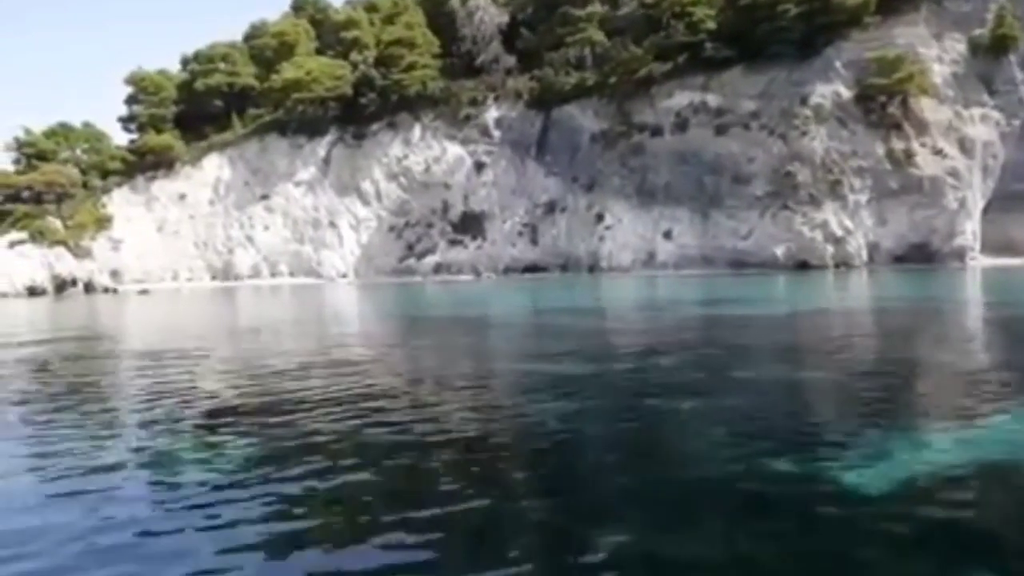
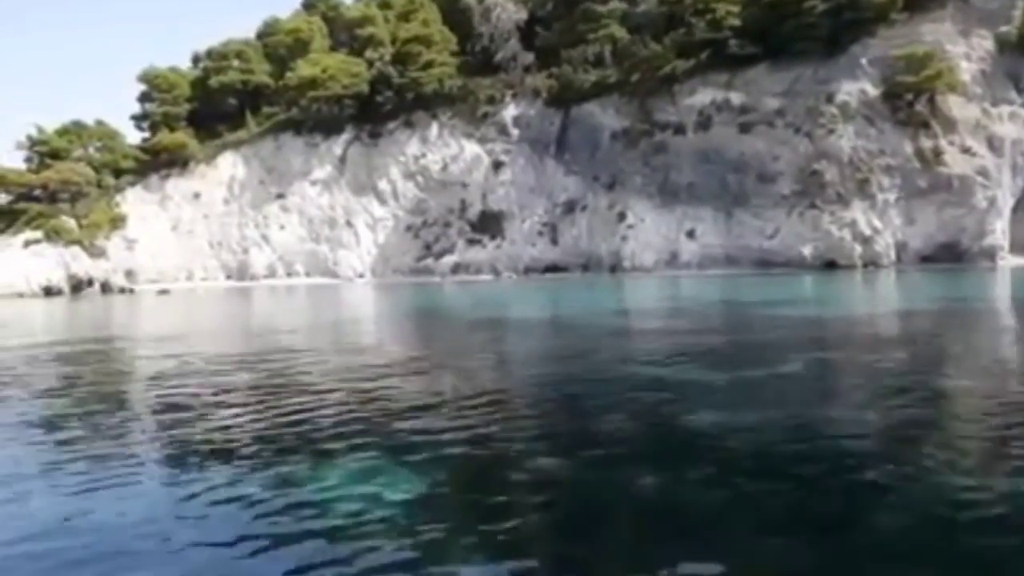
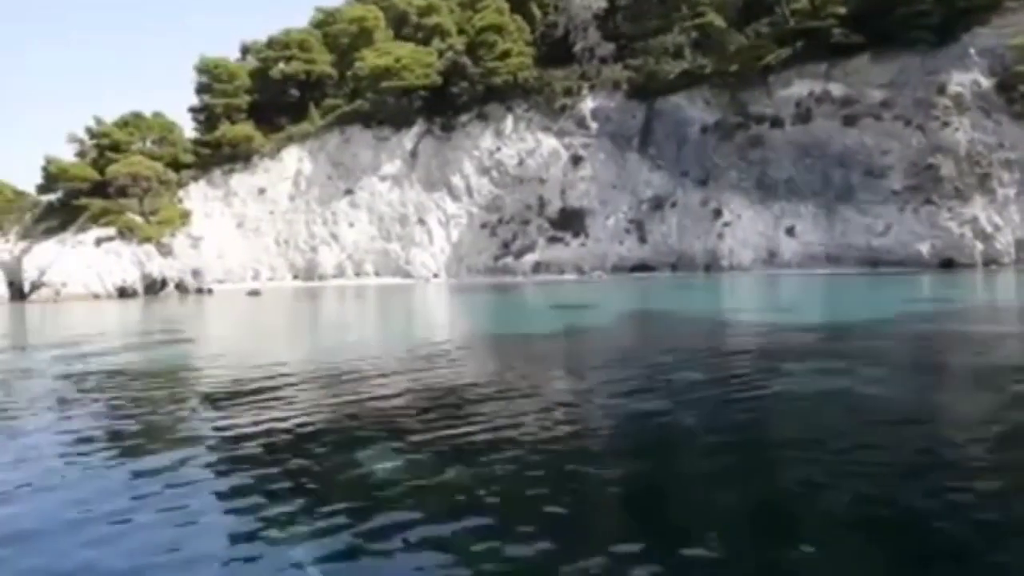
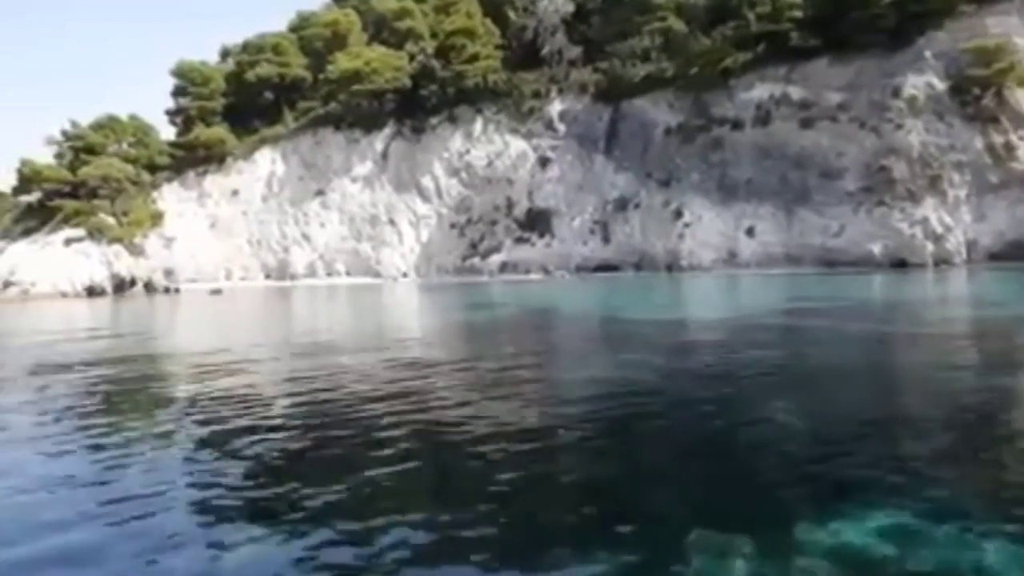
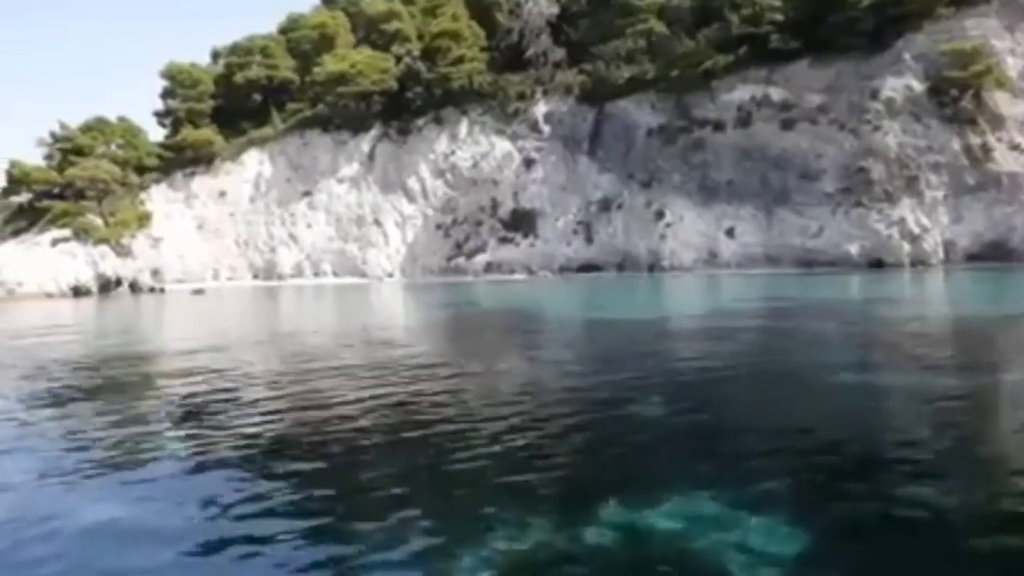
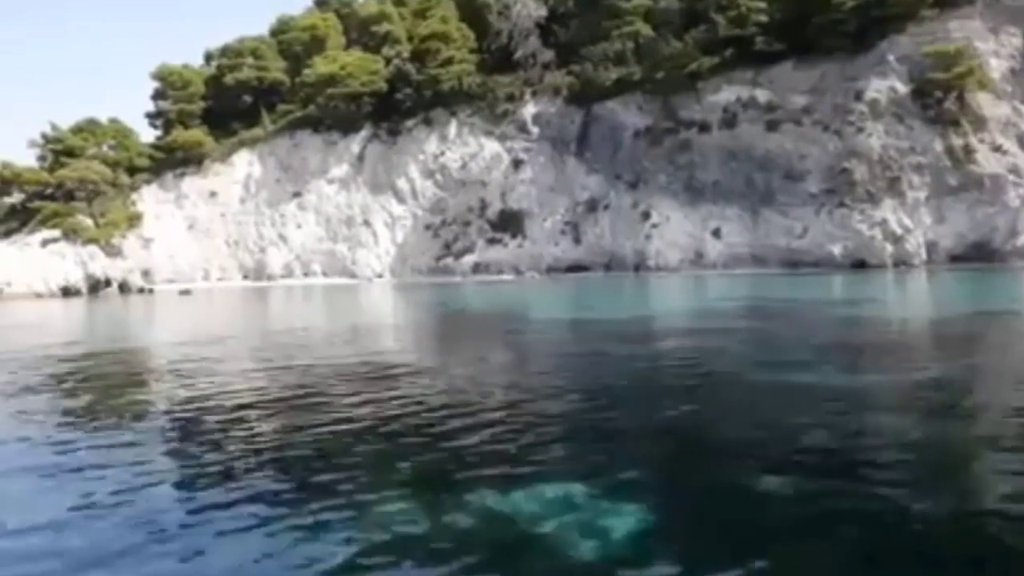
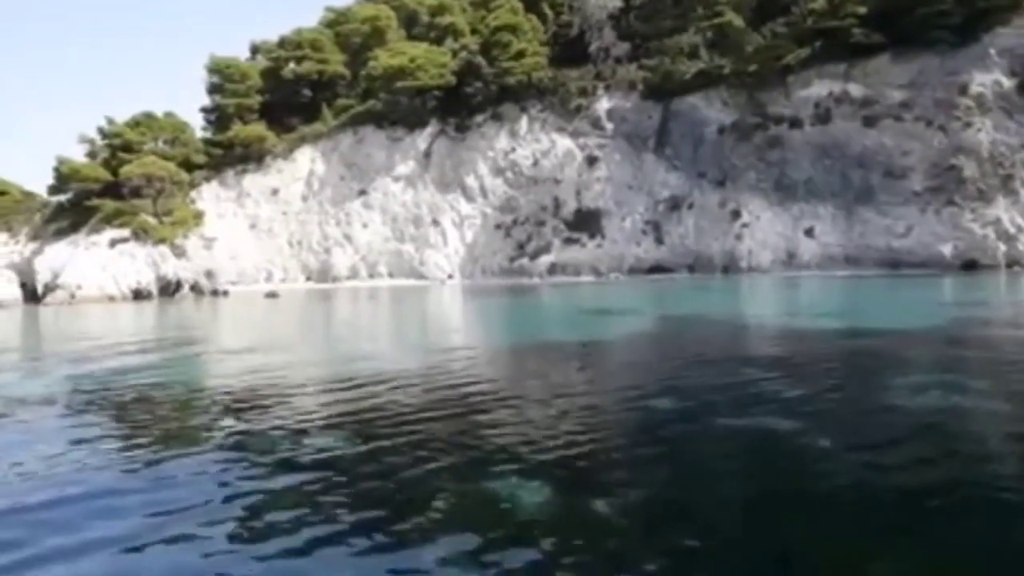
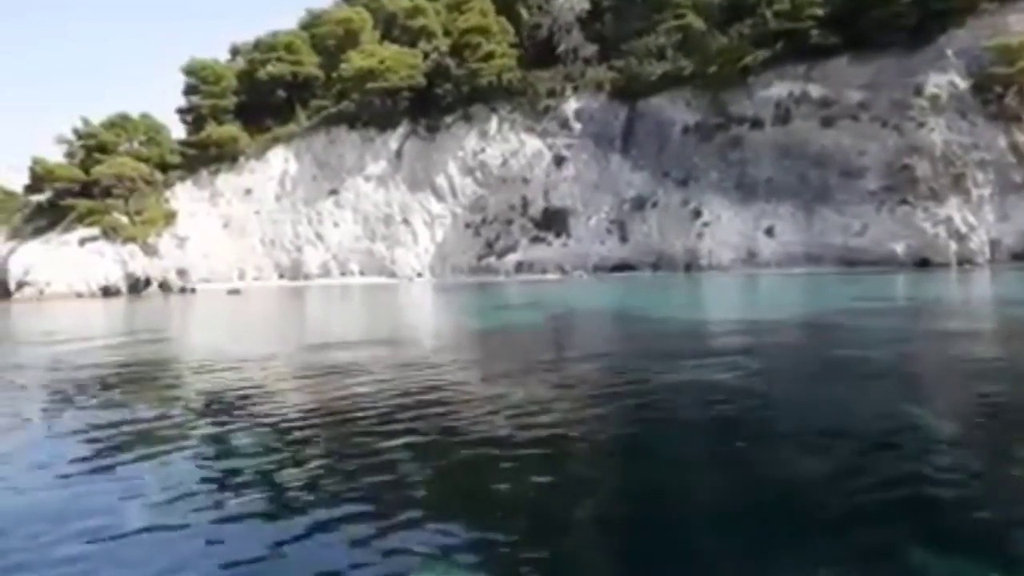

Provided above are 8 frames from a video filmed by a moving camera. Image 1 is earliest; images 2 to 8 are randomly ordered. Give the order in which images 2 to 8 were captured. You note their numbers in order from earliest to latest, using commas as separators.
2, 6, 5, 4, 8, 3, 7
